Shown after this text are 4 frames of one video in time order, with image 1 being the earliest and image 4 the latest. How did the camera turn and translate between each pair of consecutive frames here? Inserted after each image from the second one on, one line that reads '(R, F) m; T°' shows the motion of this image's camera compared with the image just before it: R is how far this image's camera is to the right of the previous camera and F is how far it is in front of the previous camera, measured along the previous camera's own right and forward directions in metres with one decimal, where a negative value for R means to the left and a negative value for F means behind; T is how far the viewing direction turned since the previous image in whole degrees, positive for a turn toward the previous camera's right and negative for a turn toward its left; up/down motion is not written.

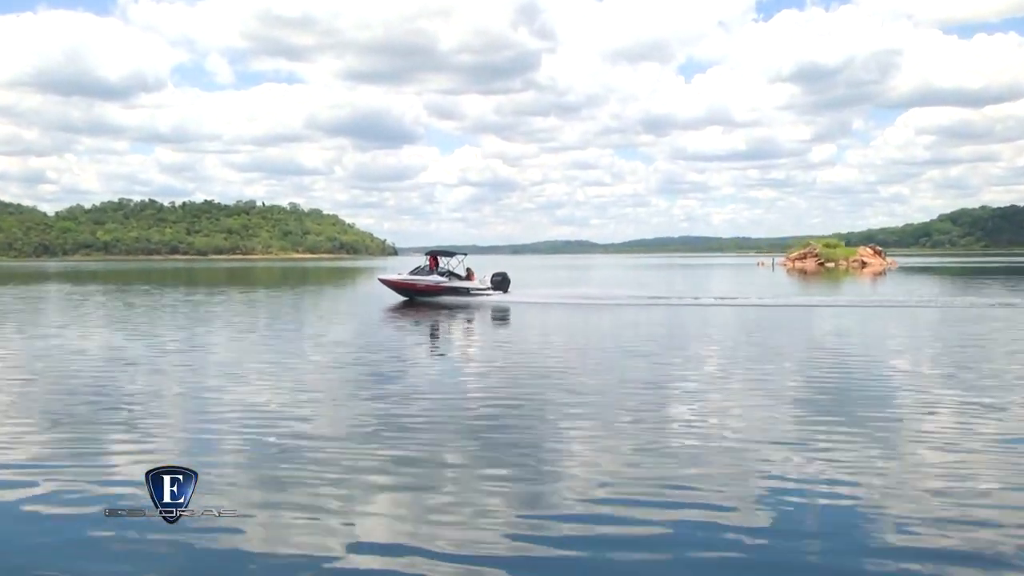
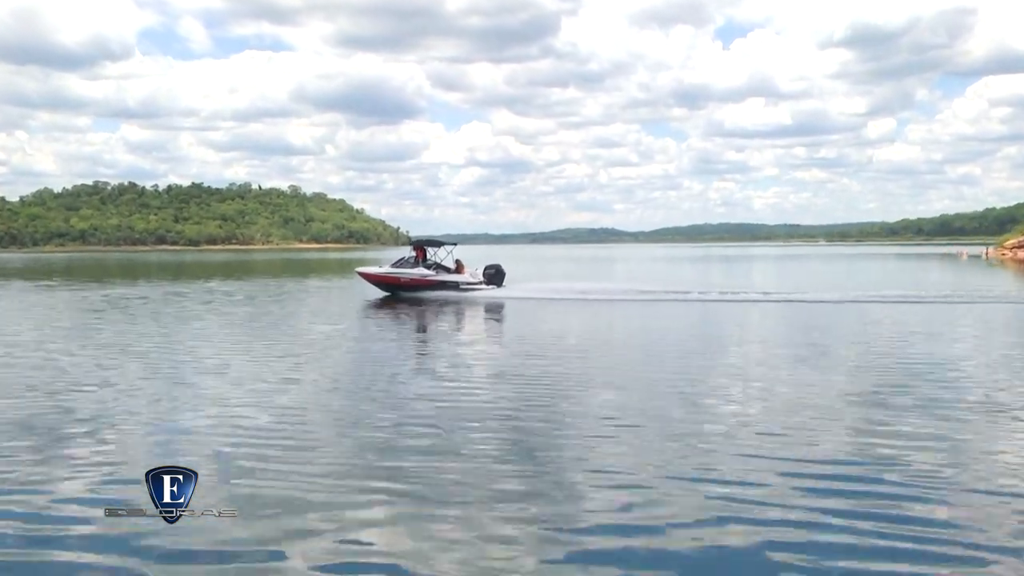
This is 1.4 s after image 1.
(0.0, +3.1) m; -1°
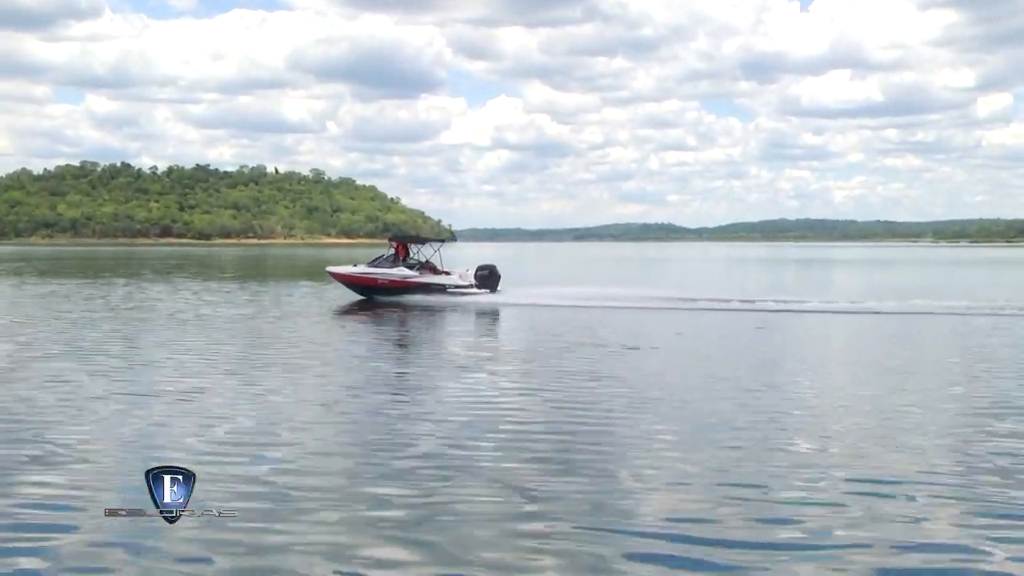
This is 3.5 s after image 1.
(+0.2, +3.7) m; -2°
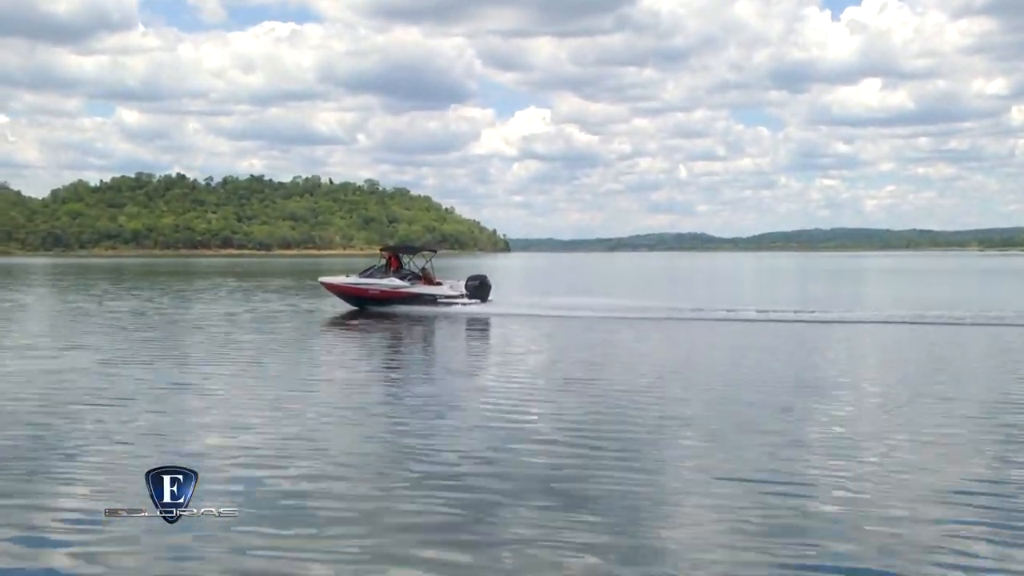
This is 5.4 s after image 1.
(+0.6, 0.0) m; -3°
